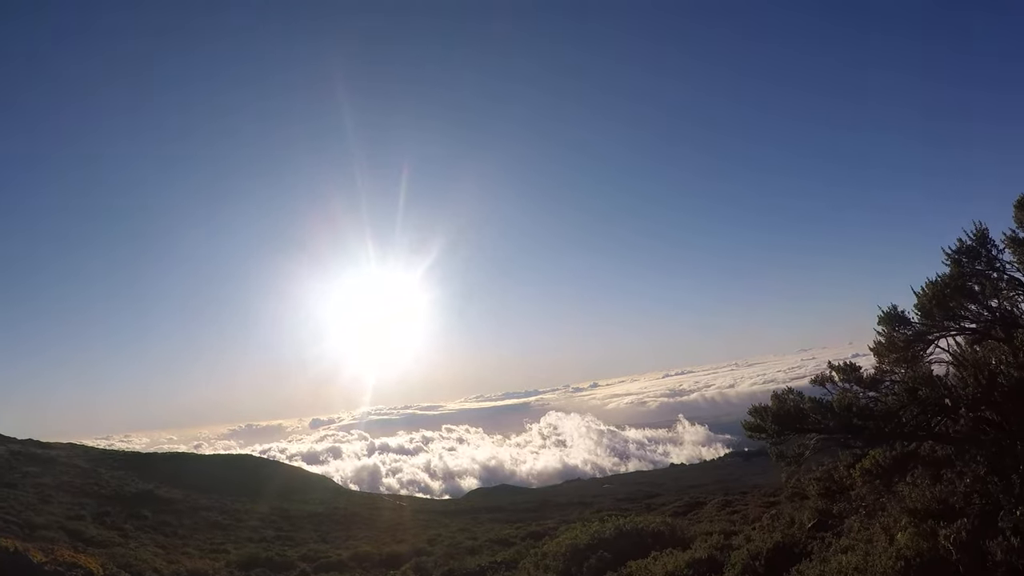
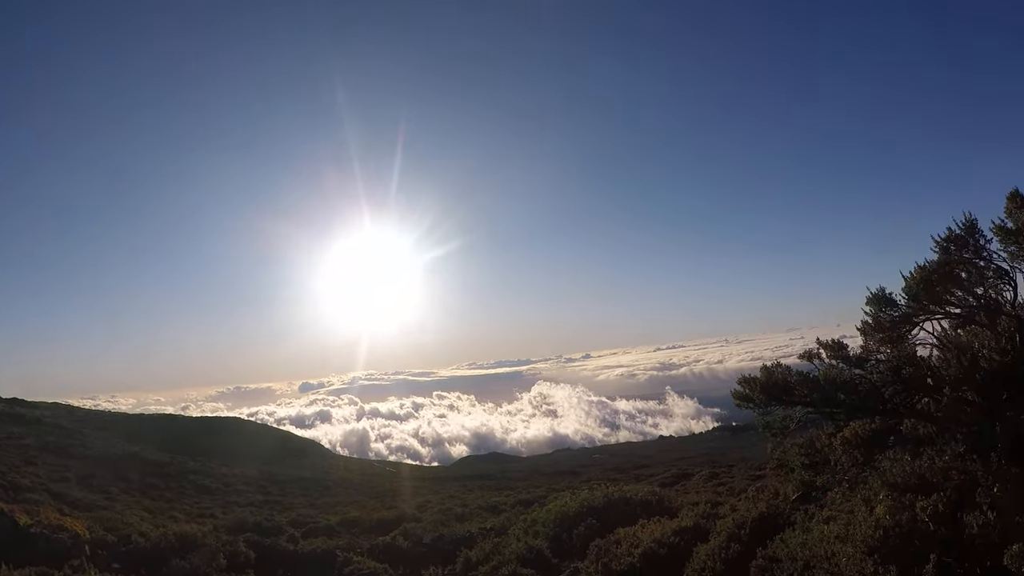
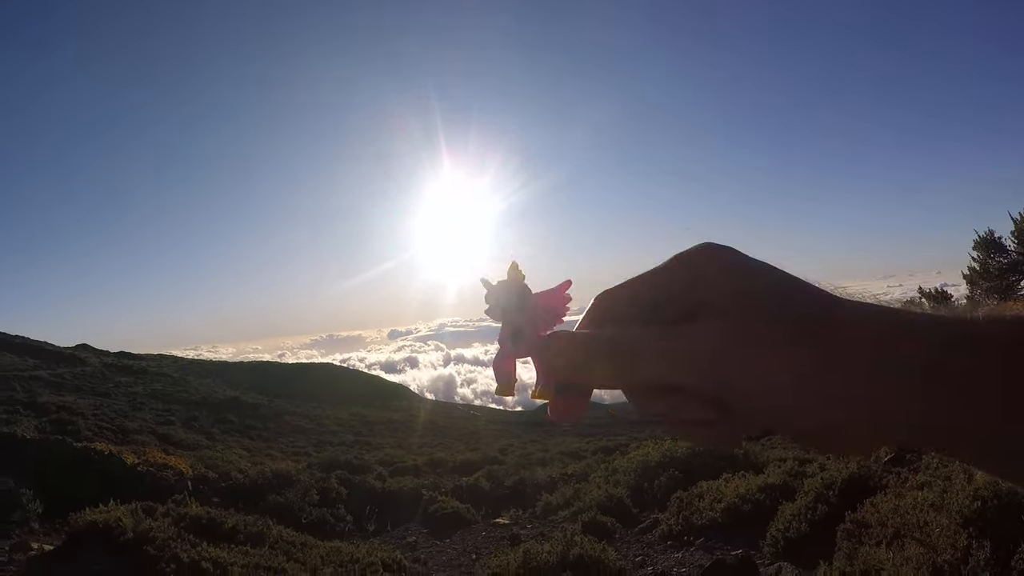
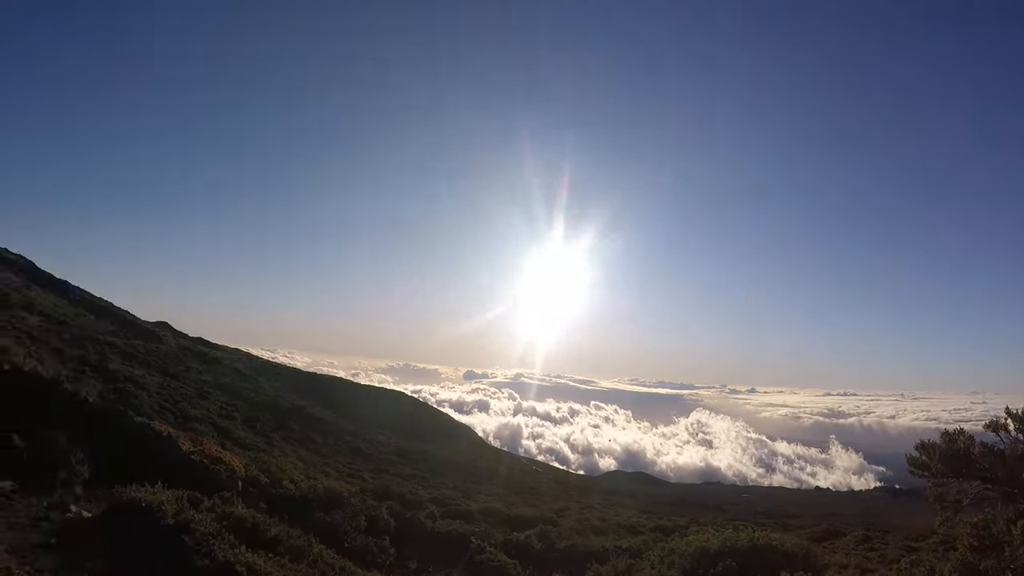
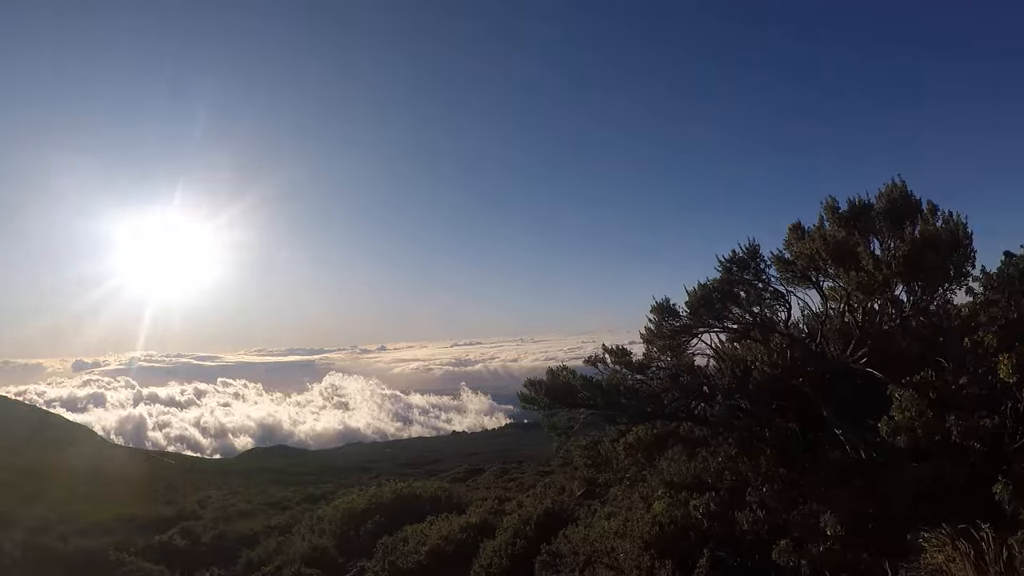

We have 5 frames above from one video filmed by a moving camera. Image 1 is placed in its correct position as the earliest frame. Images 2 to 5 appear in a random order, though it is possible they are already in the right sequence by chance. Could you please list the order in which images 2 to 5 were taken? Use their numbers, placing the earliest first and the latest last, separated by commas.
3, 2, 5, 4
